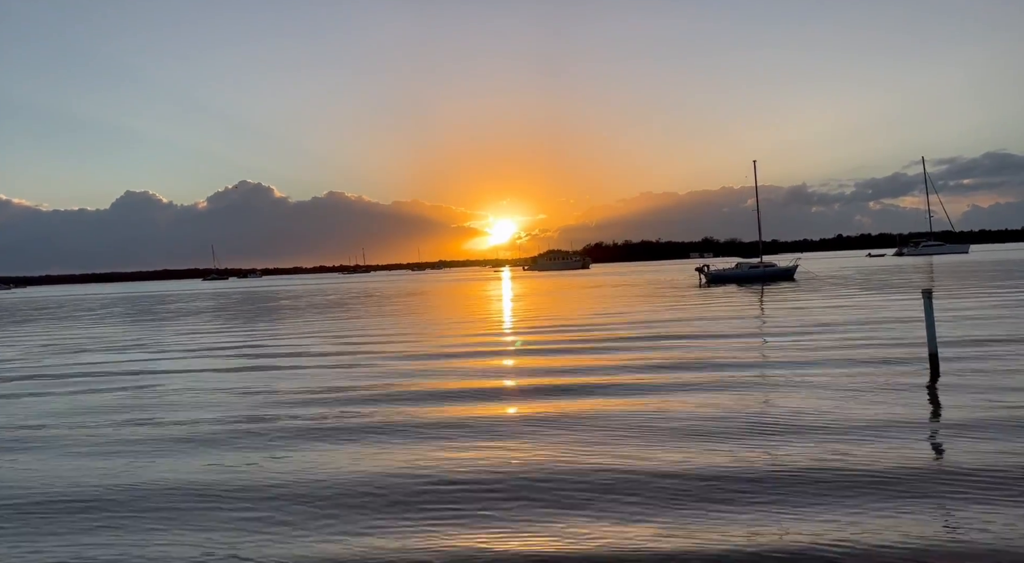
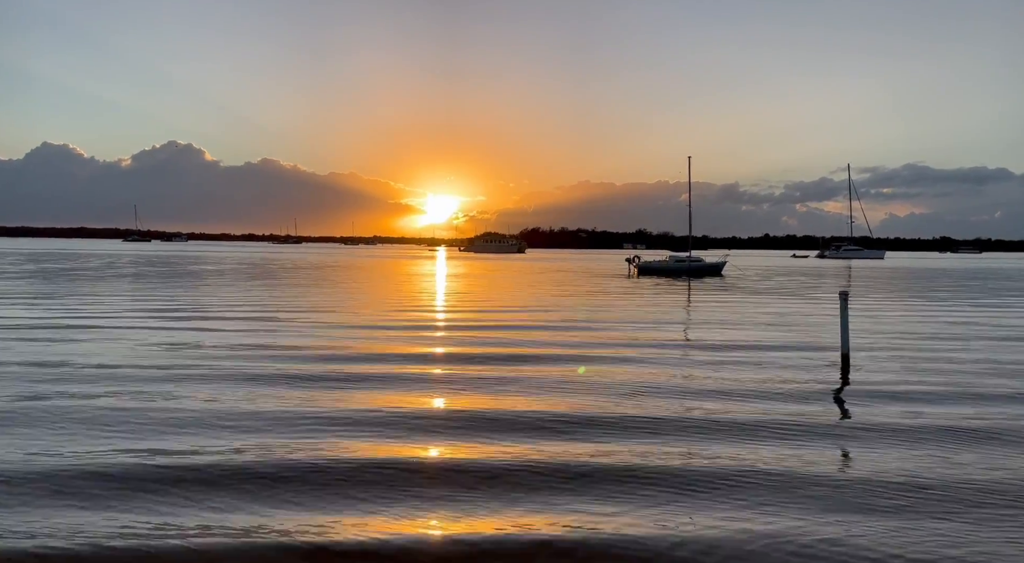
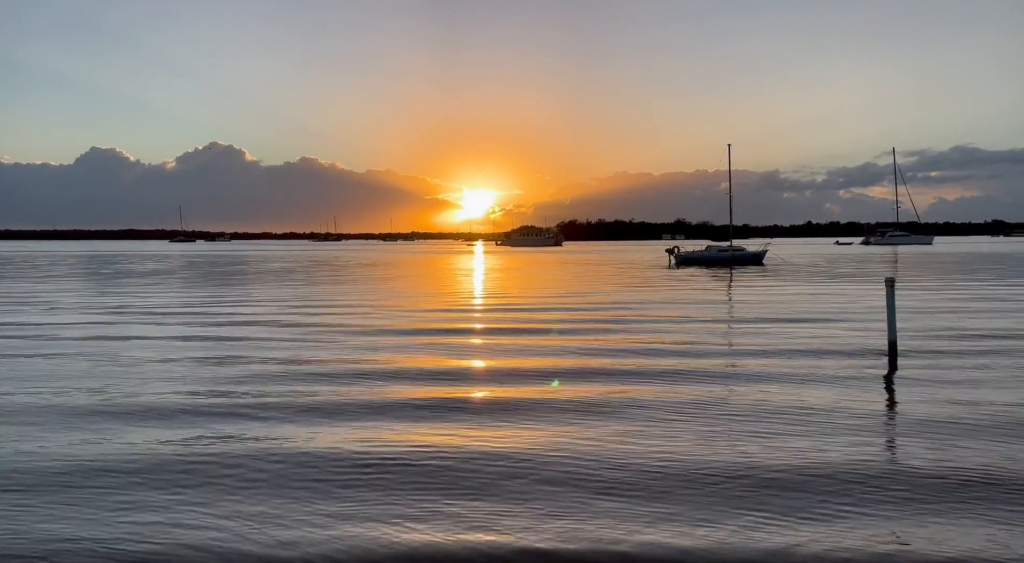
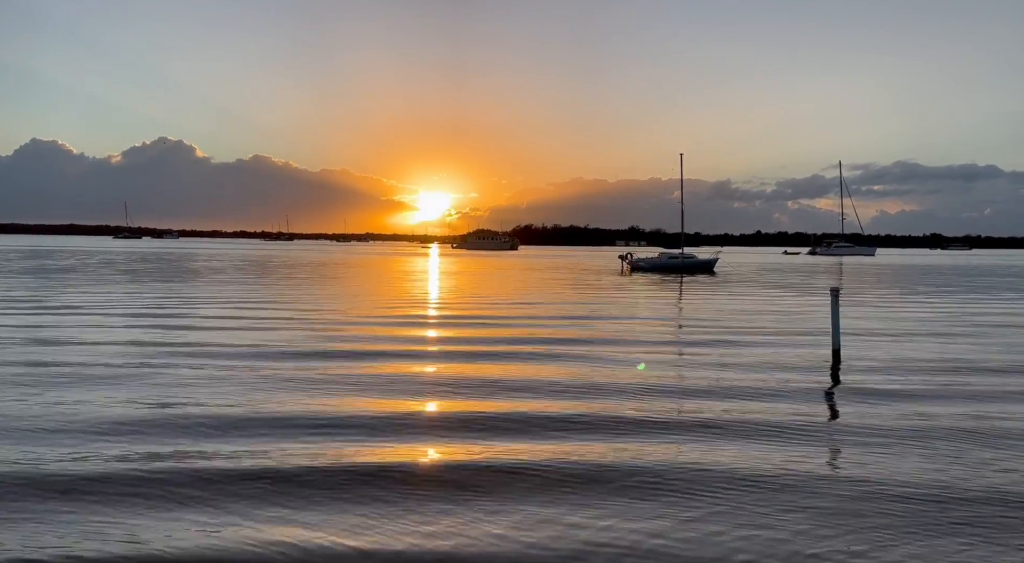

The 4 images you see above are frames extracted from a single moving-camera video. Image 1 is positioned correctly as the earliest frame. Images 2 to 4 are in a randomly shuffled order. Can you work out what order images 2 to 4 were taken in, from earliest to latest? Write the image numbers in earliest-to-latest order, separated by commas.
3, 4, 2
